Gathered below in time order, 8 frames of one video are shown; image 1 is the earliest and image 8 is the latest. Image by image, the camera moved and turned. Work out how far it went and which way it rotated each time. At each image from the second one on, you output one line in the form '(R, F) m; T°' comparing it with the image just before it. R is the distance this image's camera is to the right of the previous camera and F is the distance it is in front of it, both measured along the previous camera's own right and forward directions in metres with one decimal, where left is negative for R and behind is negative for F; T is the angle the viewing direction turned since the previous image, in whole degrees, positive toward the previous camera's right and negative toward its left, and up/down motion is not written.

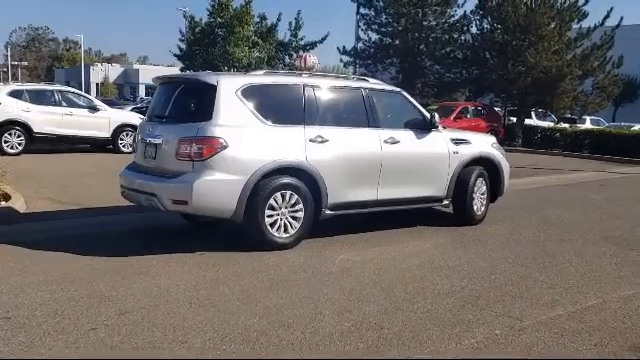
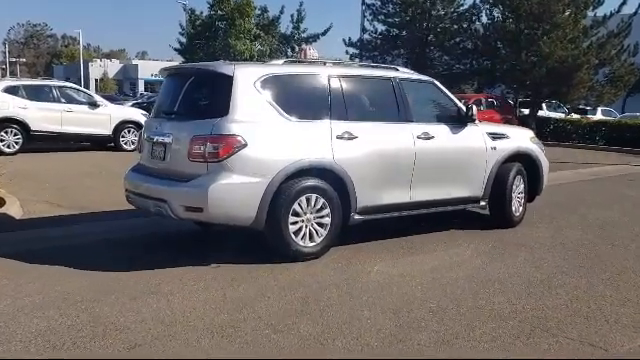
(-0.3, +0.9) m; 0°
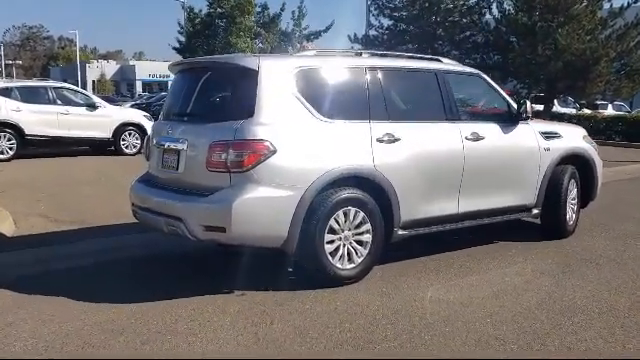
(-0.4, +1.0) m; 0°
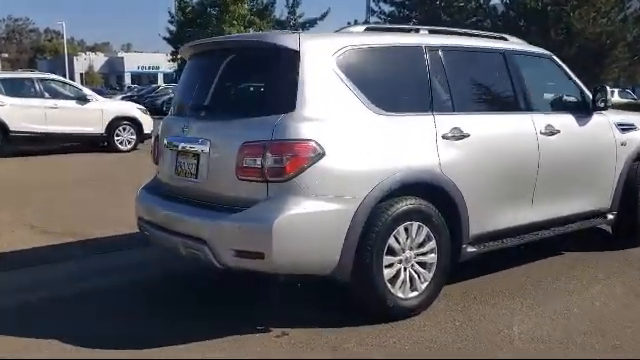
(-0.5, +1.2) m; +1°
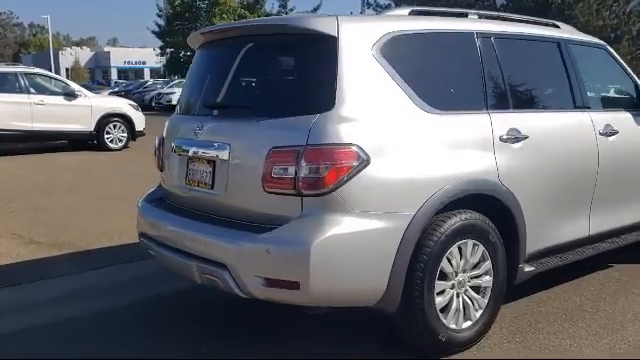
(-0.3, +0.7) m; +1°
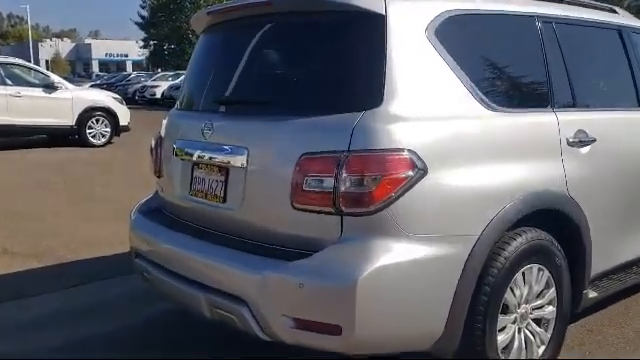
(-0.3, +0.7) m; +2°
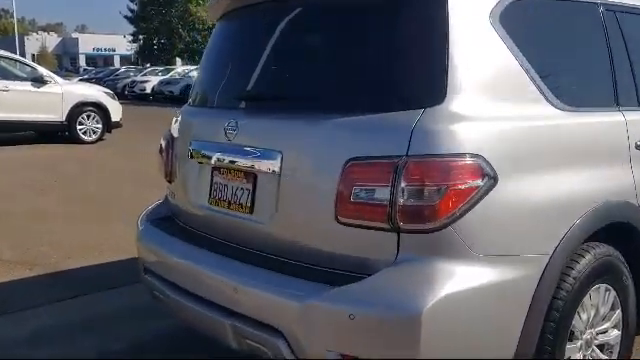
(-0.2, +0.4) m; +1°
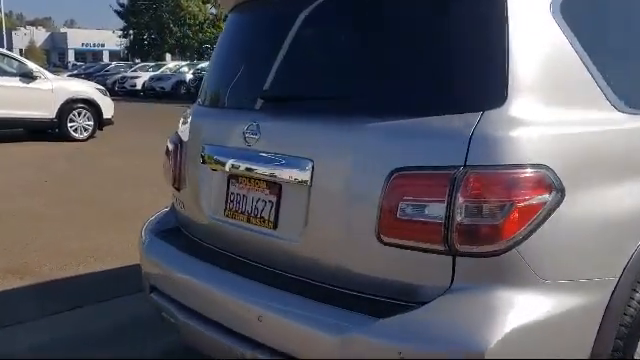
(-0.2, +0.3) m; +1°
